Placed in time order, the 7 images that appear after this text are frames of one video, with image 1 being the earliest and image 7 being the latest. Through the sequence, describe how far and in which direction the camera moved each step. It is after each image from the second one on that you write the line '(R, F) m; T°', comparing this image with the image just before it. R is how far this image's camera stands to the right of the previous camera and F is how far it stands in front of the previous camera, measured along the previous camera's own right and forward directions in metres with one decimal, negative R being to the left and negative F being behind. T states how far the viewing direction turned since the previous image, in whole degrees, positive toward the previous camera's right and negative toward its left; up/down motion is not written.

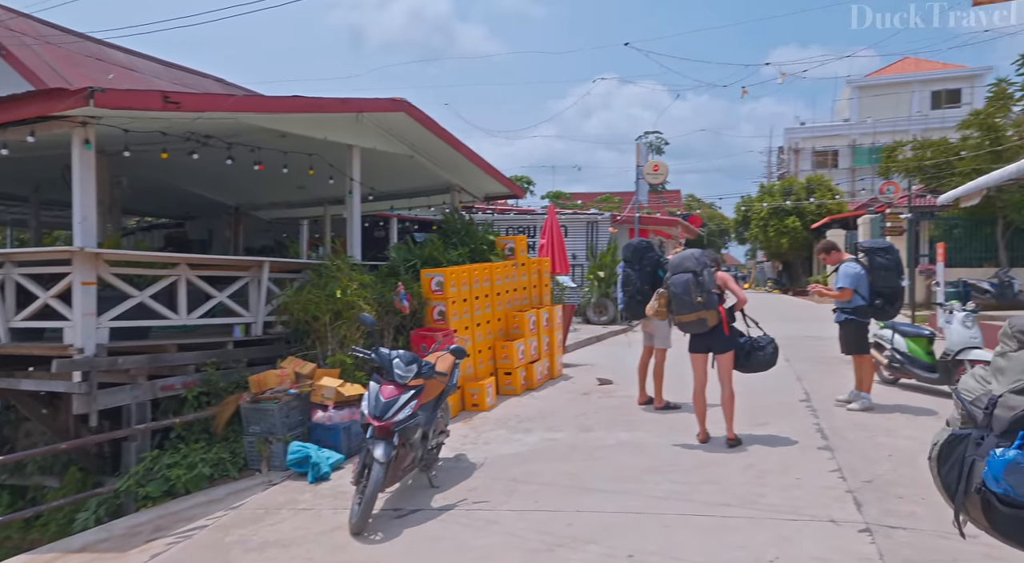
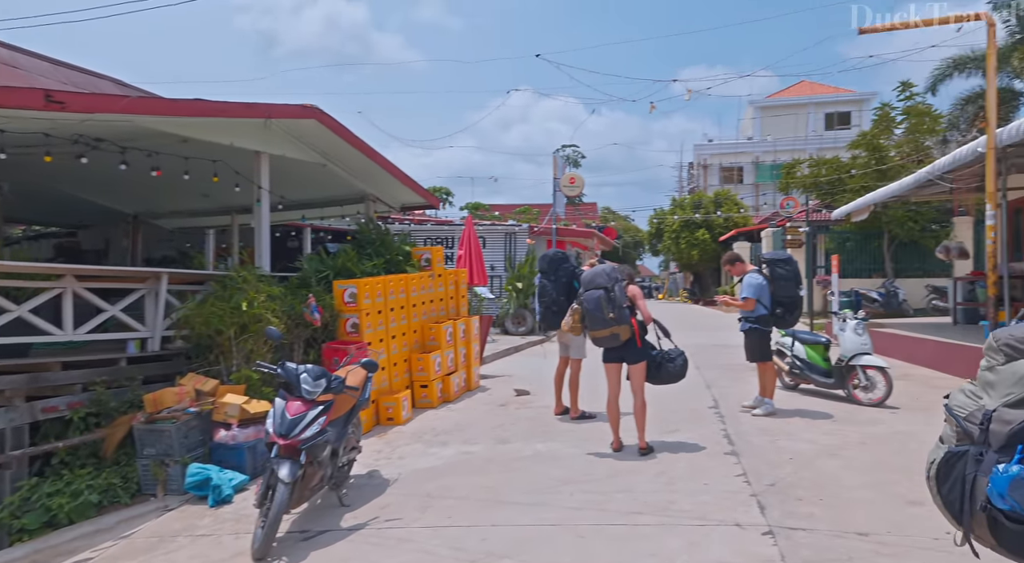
(0.0, 0.0) m; +7°
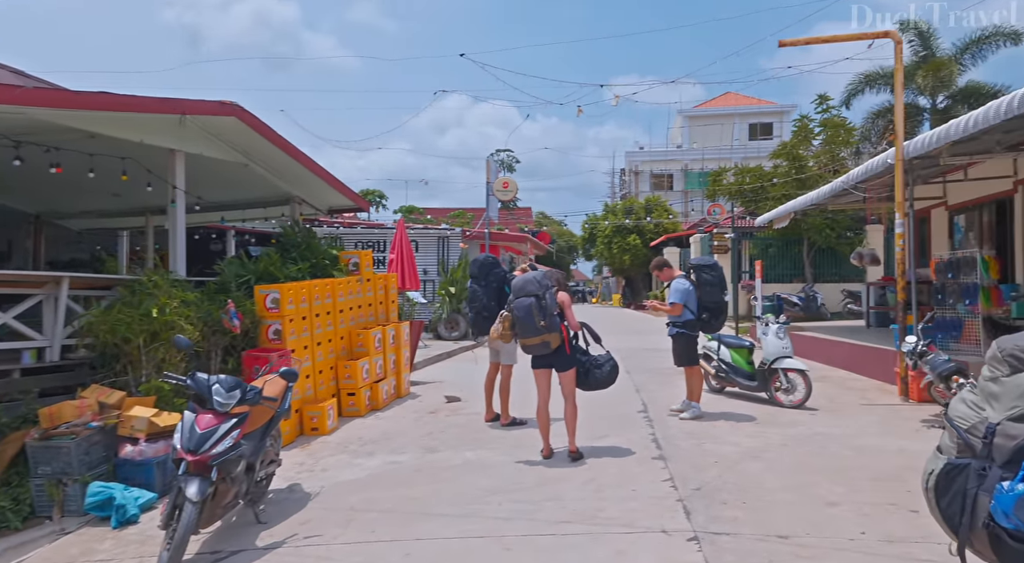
(+0.1, +0.1) m; +6°
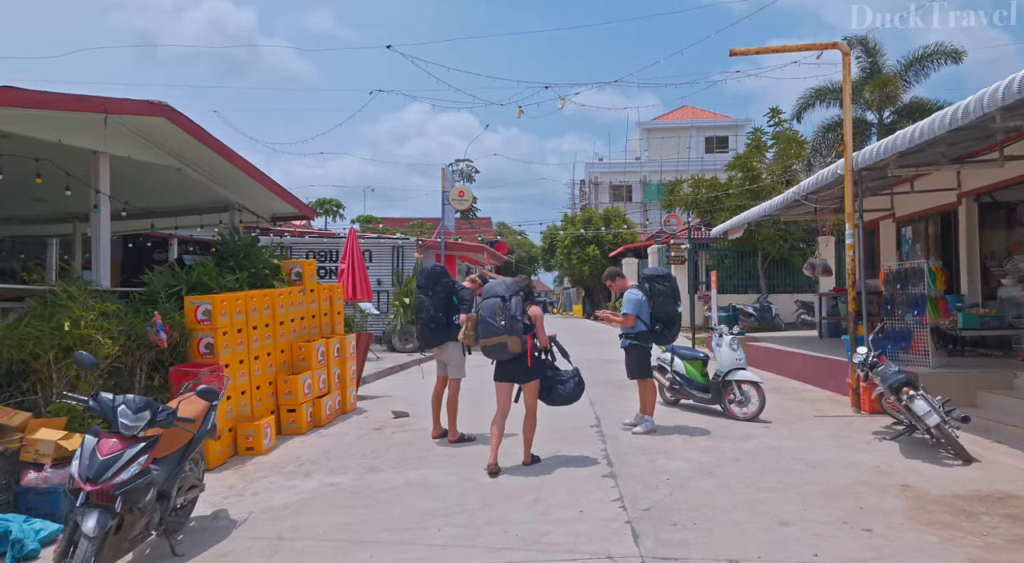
(+0.1, +0.2) m; +3°
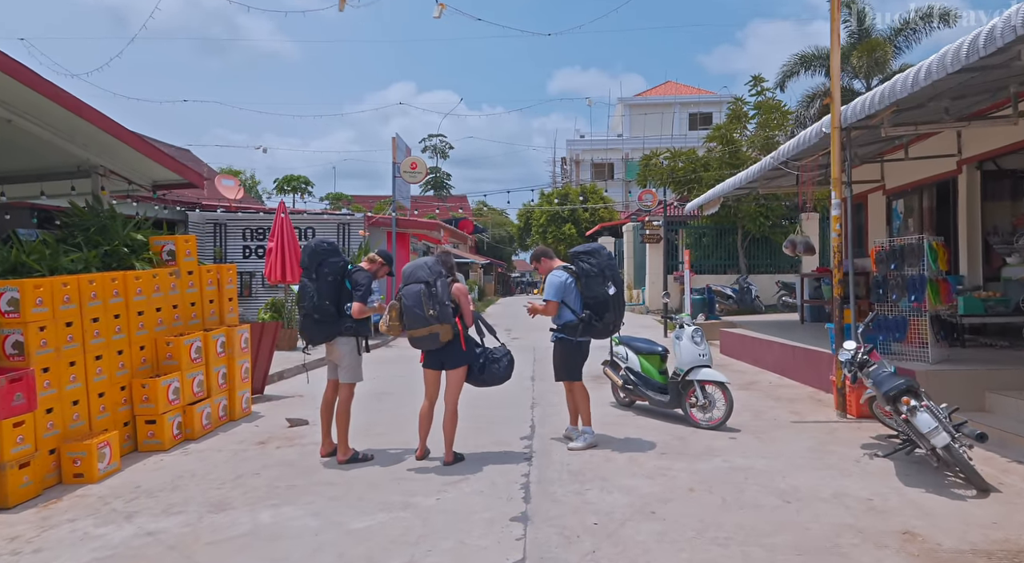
(+0.7, +1.4) m; +1°
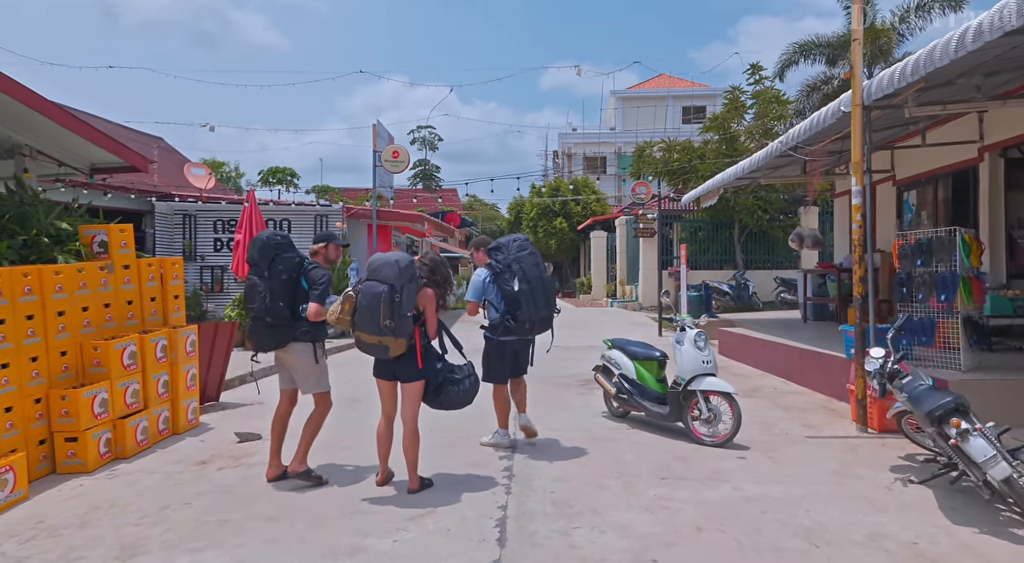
(+0.1, +0.8) m; +1°
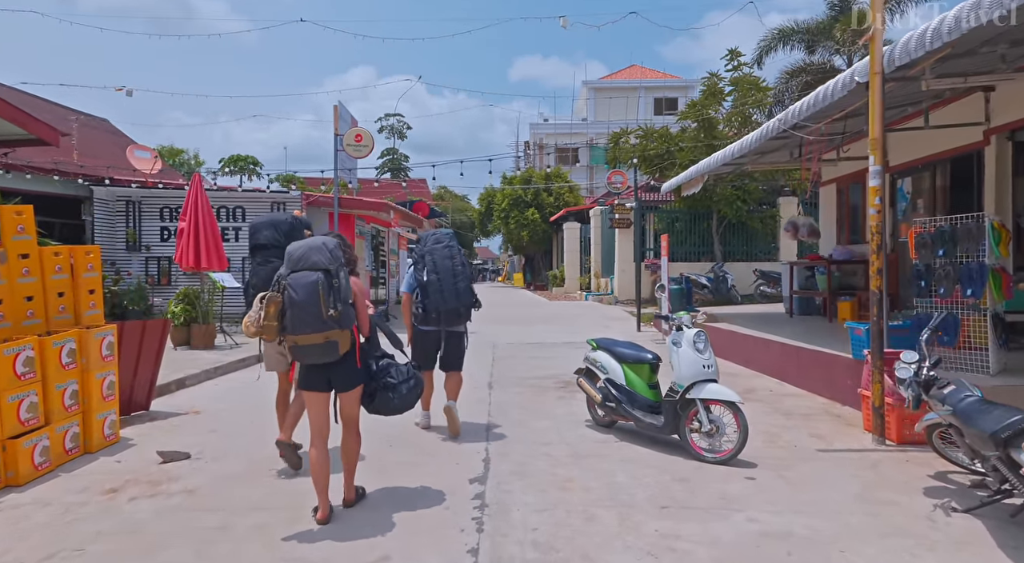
(0.0, +0.8) m; +3°
